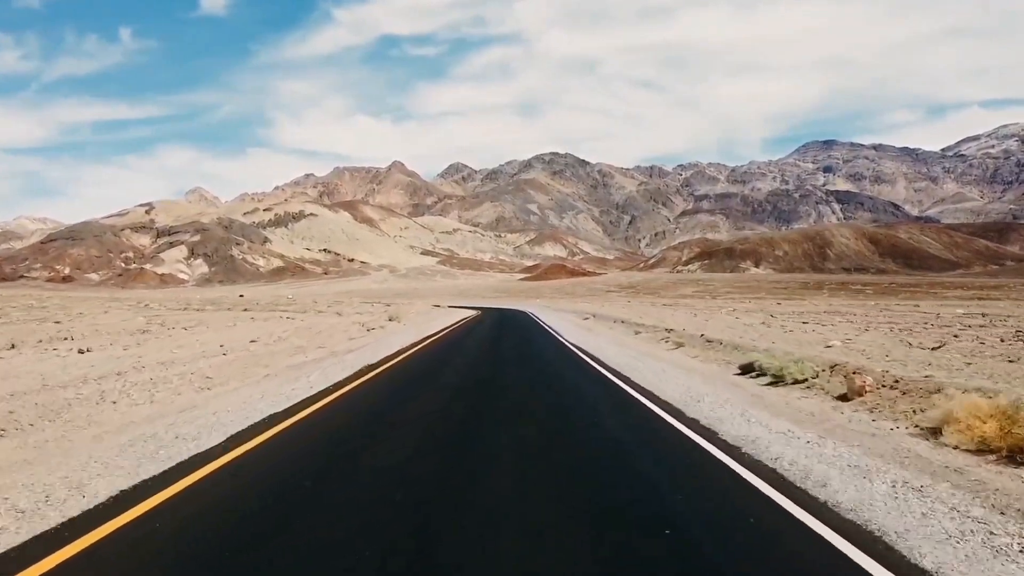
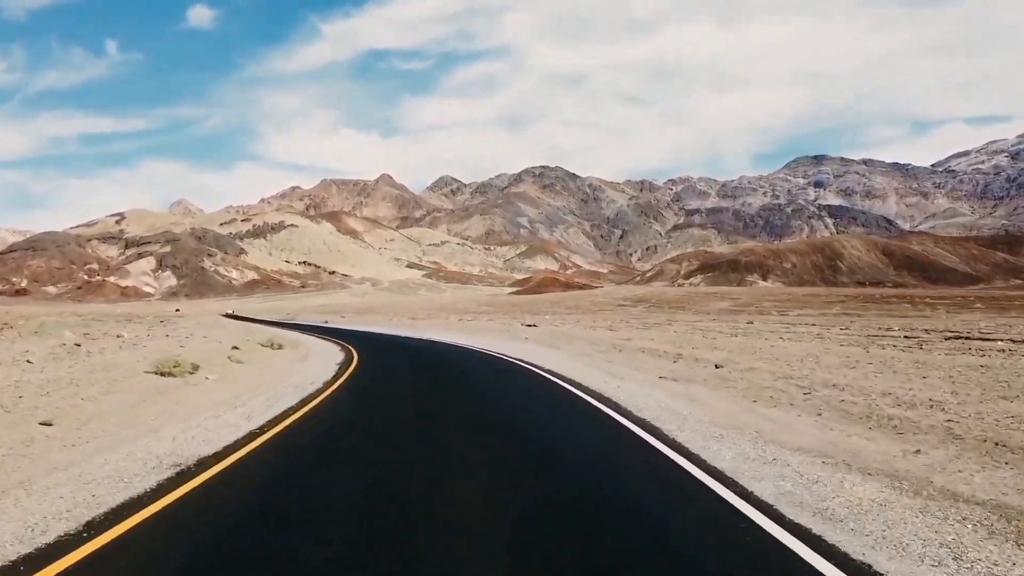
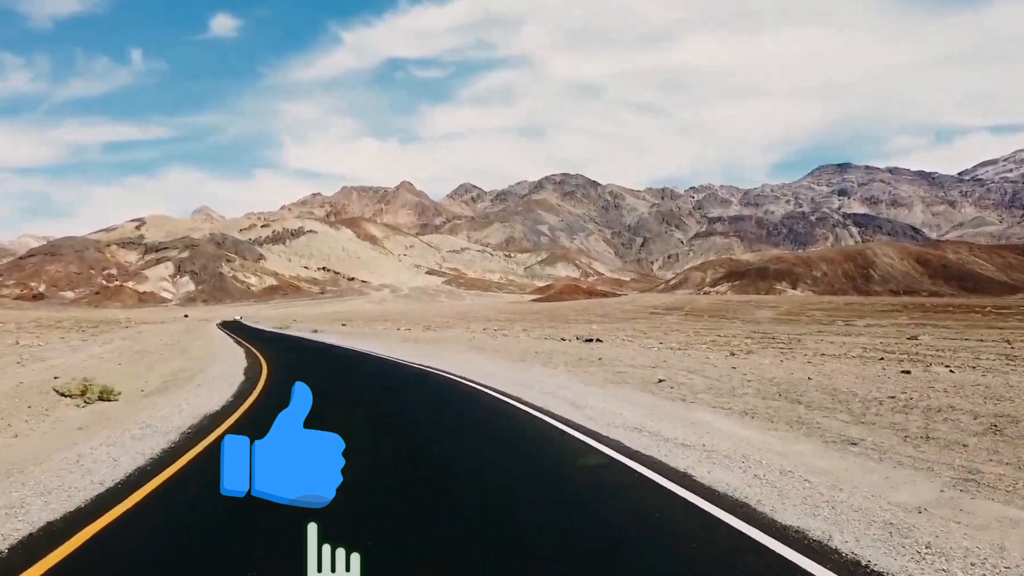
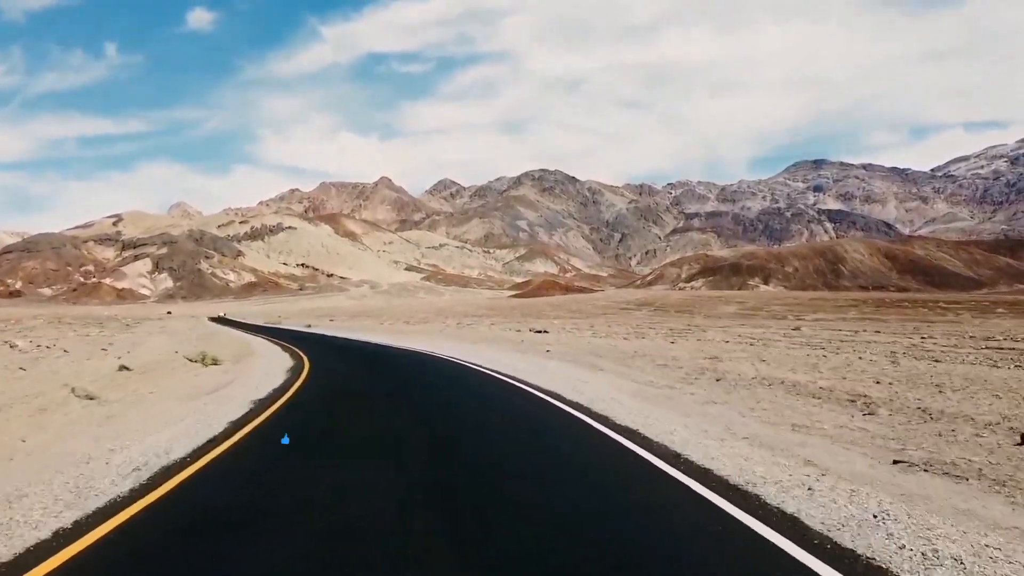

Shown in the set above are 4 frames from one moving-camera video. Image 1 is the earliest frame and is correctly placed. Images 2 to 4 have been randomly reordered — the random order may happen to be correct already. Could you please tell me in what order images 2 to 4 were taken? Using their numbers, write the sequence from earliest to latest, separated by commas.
2, 4, 3
